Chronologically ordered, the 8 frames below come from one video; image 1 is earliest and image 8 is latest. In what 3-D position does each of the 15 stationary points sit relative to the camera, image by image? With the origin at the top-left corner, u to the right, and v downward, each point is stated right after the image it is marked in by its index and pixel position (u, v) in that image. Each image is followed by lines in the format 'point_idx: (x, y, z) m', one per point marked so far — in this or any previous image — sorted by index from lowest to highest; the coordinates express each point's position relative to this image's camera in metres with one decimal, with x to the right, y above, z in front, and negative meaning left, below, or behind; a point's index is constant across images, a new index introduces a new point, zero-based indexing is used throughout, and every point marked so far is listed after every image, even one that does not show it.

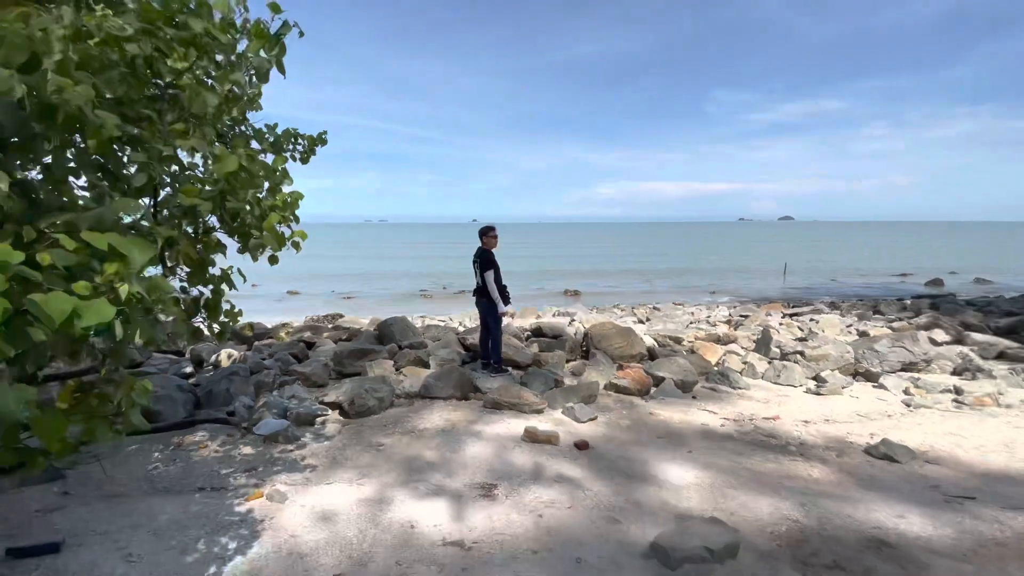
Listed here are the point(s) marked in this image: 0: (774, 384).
0: (+4.2, -1.6, +7.8) m
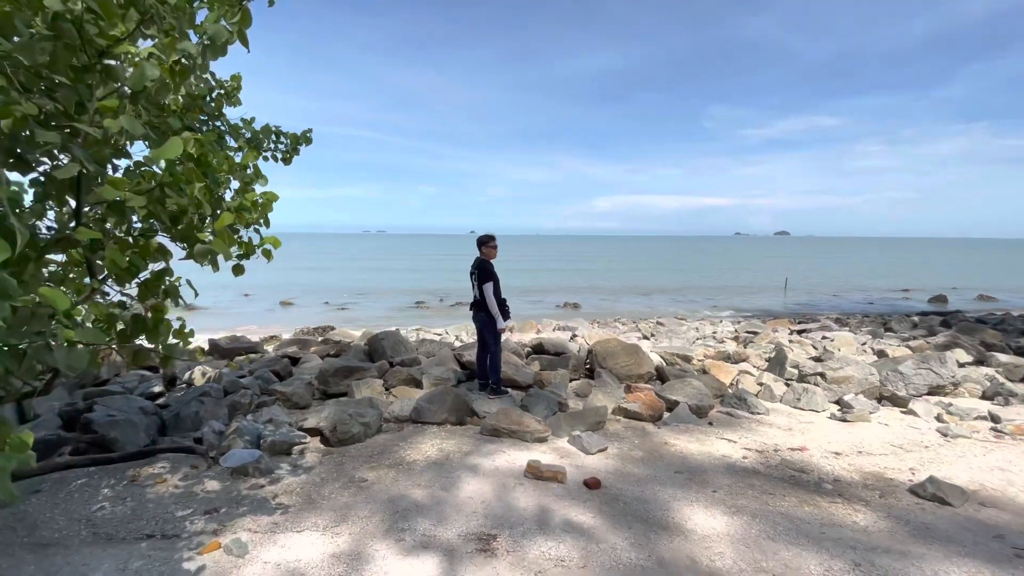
0: (+4.2, -1.8, +7.2) m
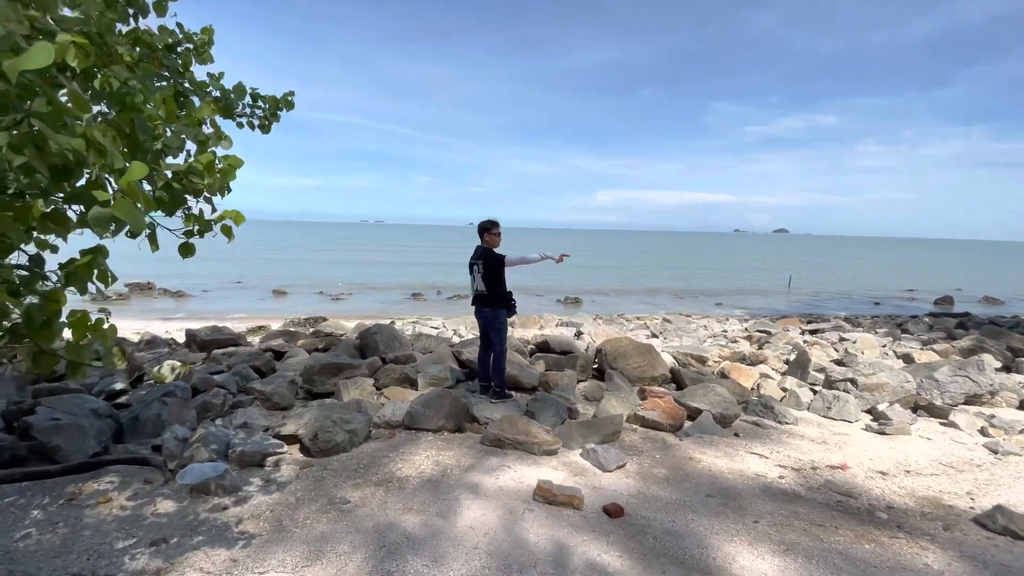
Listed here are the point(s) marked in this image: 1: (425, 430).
0: (+4.2, -1.8, +6.6) m
1: (-1.0, -1.6, +5.3) m
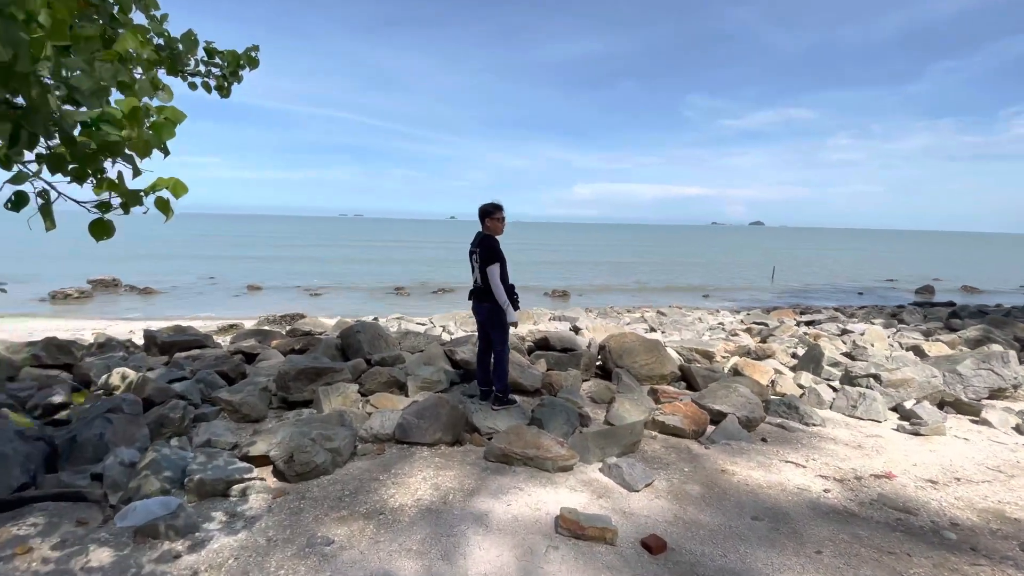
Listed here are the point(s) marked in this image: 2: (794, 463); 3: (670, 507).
0: (+4.3, -1.6, +6.1) m
1: (-0.9, -1.5, +4.6) m
2: (+2.7, -1.7, +4.7) m
3: (+1.2, -1.7, +3.7) m
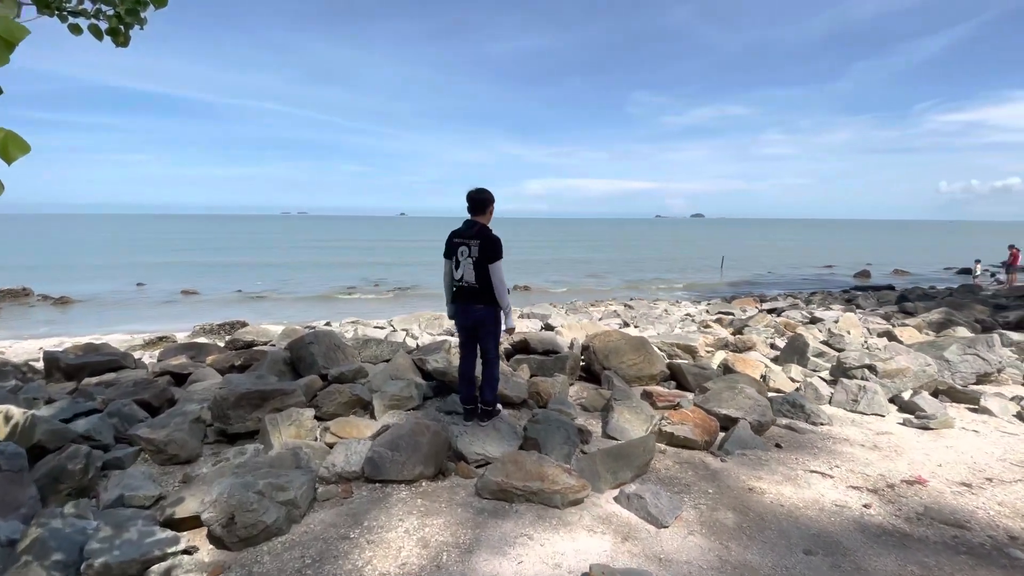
0: (+4.1, -1.5, +5.8) m
1: (-0.9, -1.5, +3.8) m
2: (+2.7, -1.6, +4.3) m
3: (+1.3, -1.7, +3.1) m
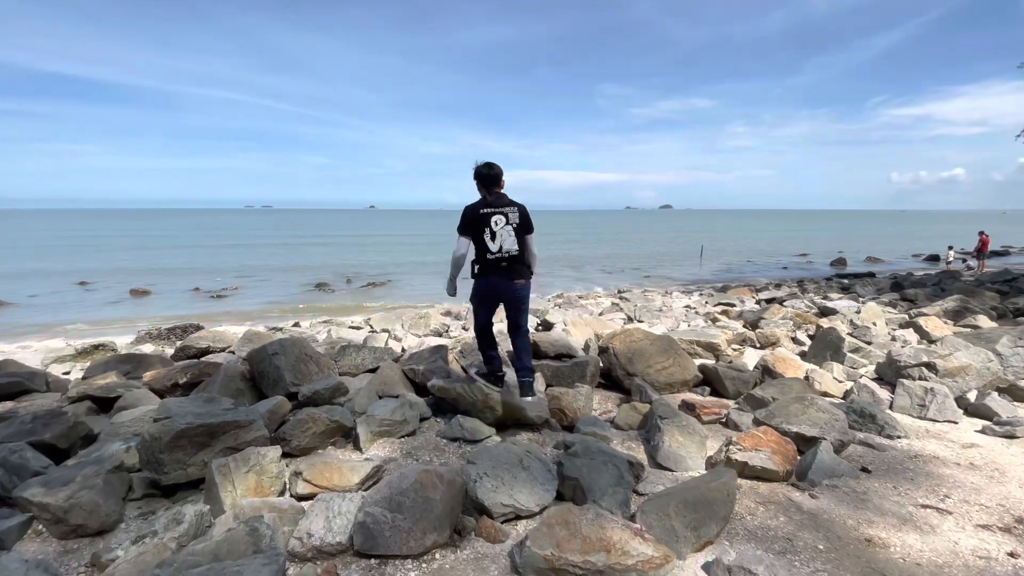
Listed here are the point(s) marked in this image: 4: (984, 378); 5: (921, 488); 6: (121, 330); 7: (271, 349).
0: (+4.2, -1.4, +5.0) m
1: (-0.6, -1.5, +2.7) m
2: (+2.9, -1.5, +3.4) m
3: (+1.6, -1.6, +2.2) m
4: (+5.5, -1.1, +5.6) m
5: (+3.1, -1.5, +3.7) m
6: (-10.6, -1.1, +13.3) m
7: (-2.5, -0.6, +5.0) m
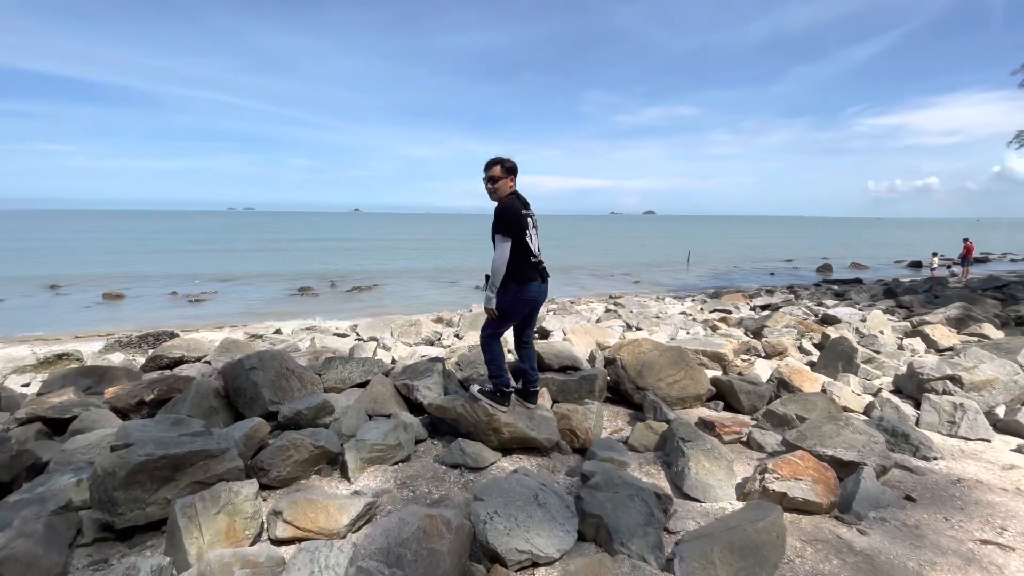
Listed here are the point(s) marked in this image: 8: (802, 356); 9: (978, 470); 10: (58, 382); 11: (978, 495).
0: (+4.3, -1.5, +4.7) m
1: (-0.5, -1.6, +2.2) m
2: (+3.0, -1.6, +3.0) m
3: (+1.7, -1.7, +1.8) m
4: (+5.5, -1.1, +5.4) m
5: (+3.2, -1.6, +3.3) m
6: (-10.8, -1.2, +12.5) m
7: (-2.4, -0.7, +4.5) m
8: (+4.6, -1.1, +7.7) m
9: (+3.9, -1.5, +4.1) m
10: (-5.3, -1.1, +5.7) m
11: (+3.5, -1.6, +3.7) m
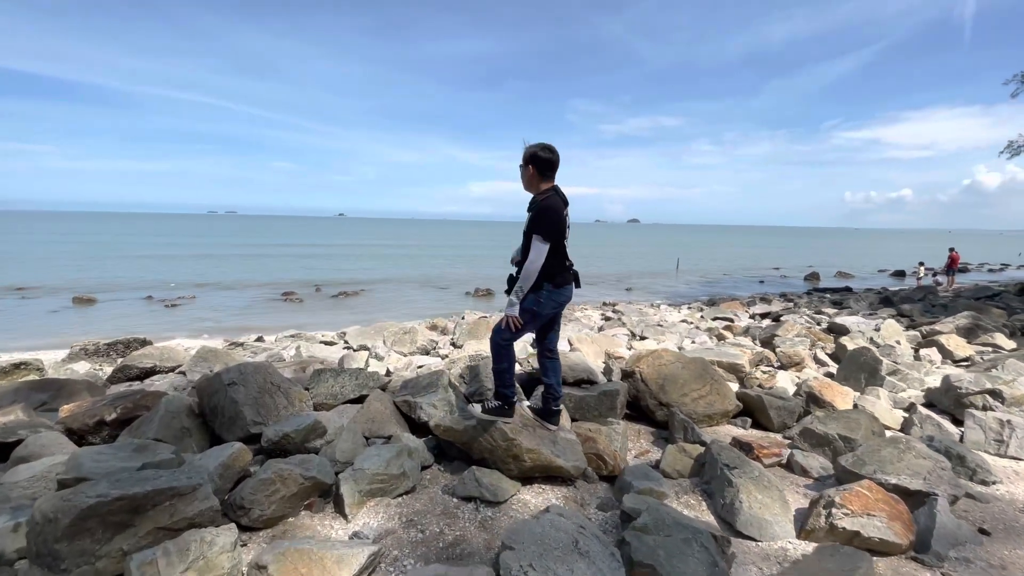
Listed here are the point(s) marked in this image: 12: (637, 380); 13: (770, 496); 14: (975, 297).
0: (+4.4, -1.5, +4.3) m
1: (-0.3, -1.6, +1.7) m
2: (+3.2, -1.7, +2.6) m
3: (+1.9, -1.7, +1.3) m
4: (+5.6, -1.2, +5.0) m
5: (+3.3, -1.6, +2.9) m
6: (-10.9, -1.3, +11.7) m
7: (-2.3, -0.7, +3.9) m
8: (+4.6, -1.2, +7.3) m
9: (+4.1, -1.6, +3.7) m
10: (-5.2, -1.1, +5.0) m
11: (+3.7, -1.6, +3.3) m
12: (+1.3, -1.0, +5.0) m
13: (+1.7, -1.4, +3.2) m
14: (+16.2, -0.3, +17.1) m
